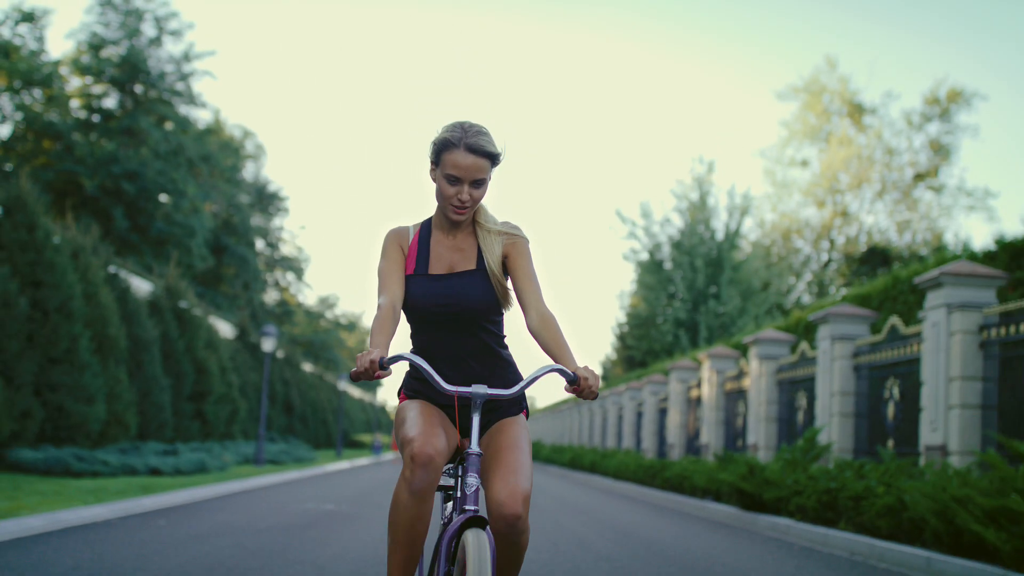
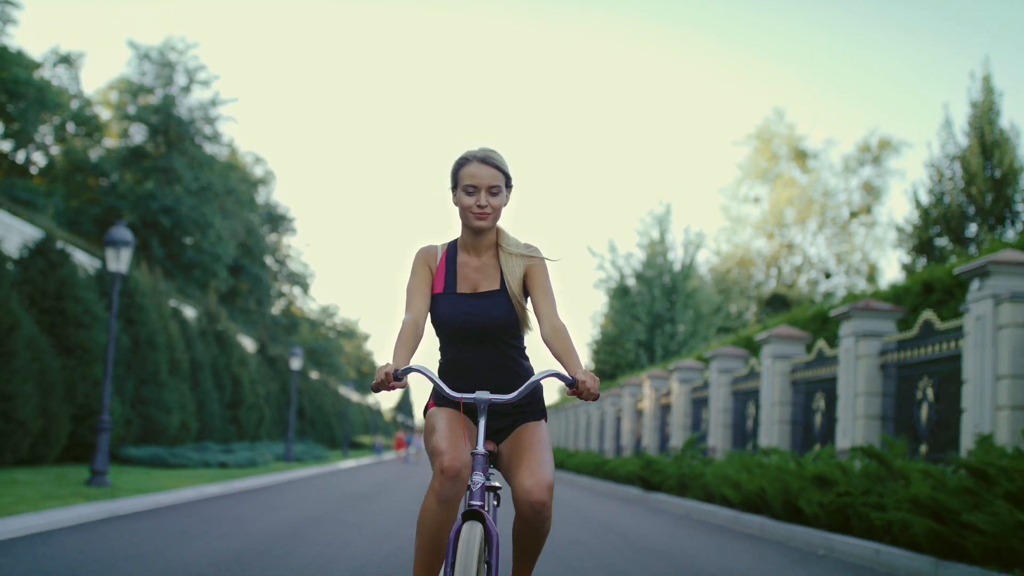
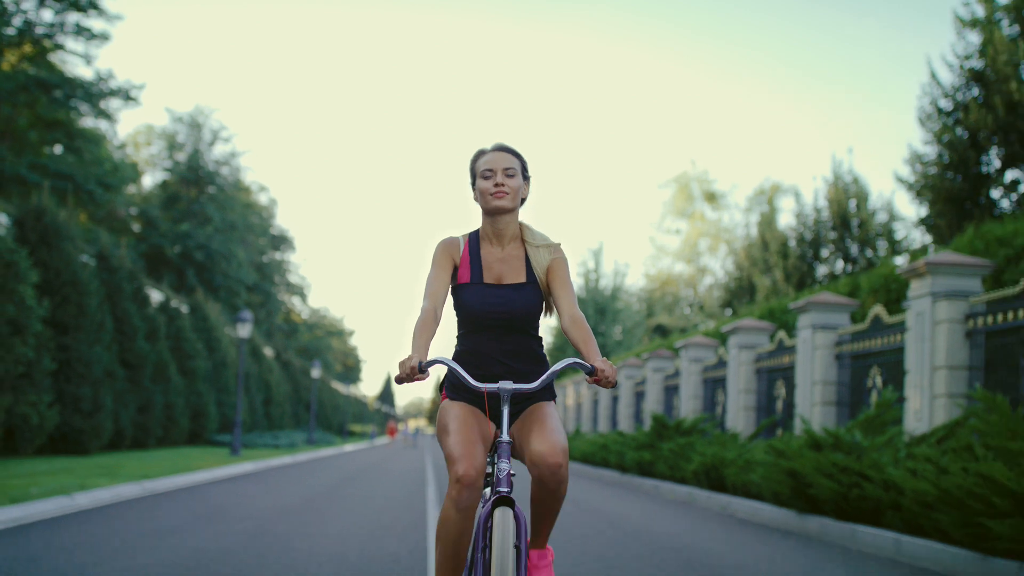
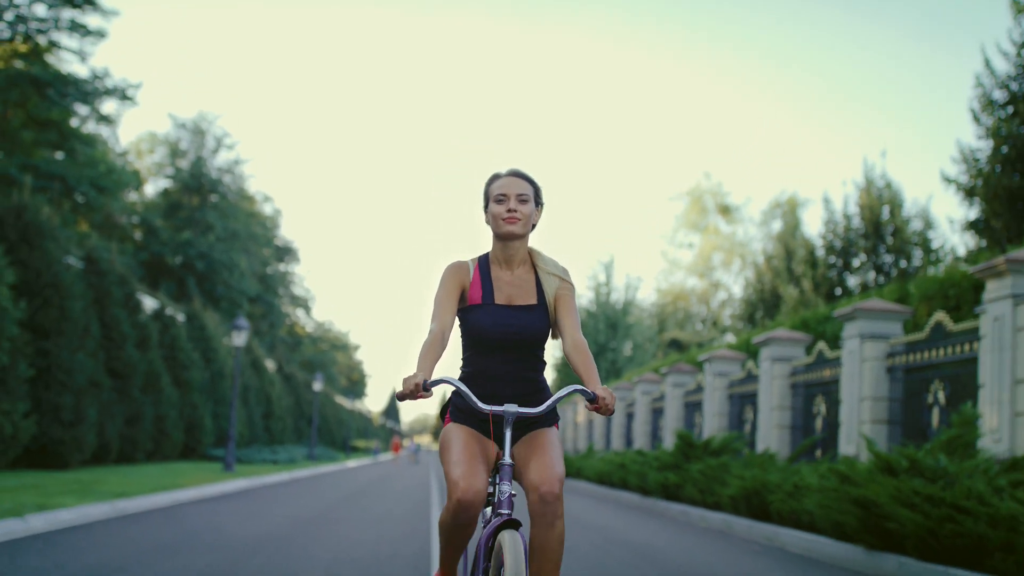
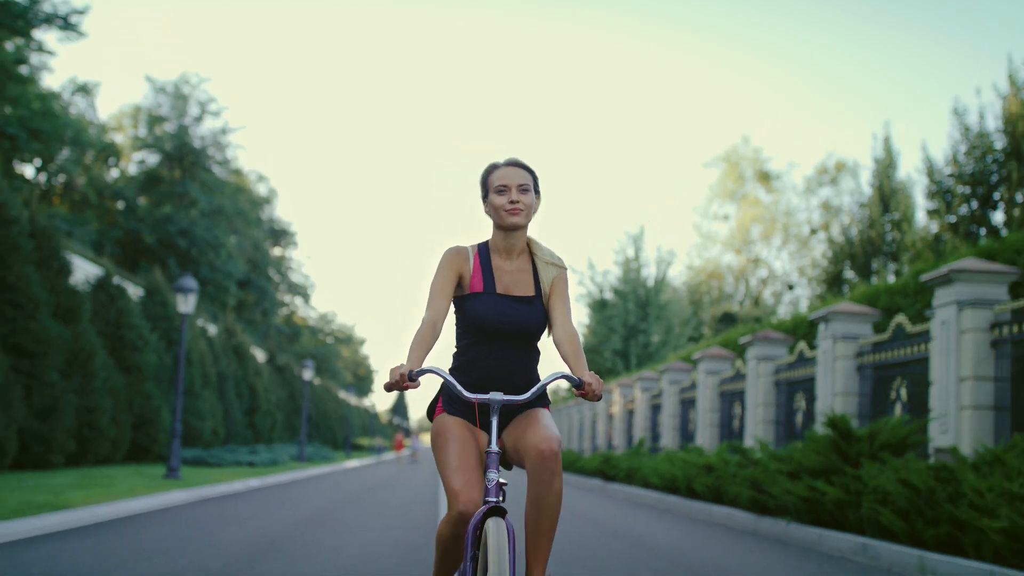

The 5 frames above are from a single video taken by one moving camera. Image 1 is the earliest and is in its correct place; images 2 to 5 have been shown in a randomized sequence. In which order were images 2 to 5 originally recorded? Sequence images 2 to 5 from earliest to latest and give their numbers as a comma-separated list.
2, 5, 4, 3
